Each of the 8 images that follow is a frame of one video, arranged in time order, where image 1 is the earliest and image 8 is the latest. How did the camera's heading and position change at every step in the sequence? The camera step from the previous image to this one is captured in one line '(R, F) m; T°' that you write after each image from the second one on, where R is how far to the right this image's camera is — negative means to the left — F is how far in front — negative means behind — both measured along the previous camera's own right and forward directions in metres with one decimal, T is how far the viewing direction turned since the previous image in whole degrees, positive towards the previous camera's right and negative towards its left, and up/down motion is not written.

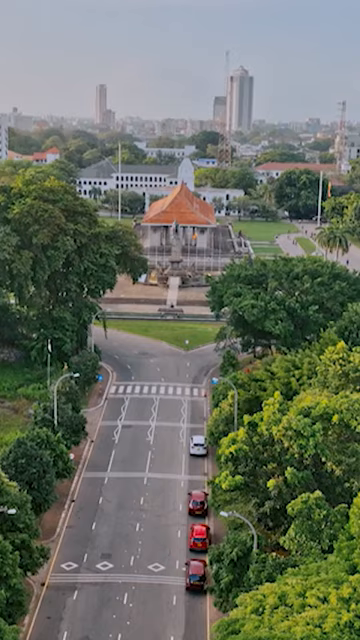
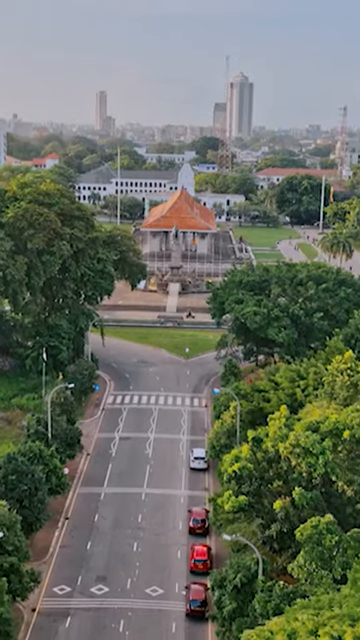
(0.0, +2.2) m; 0°
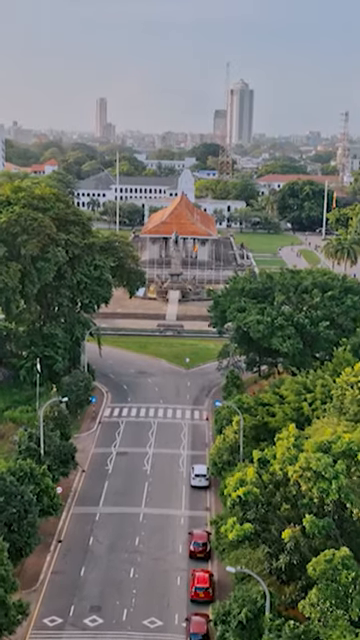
(0.0, +2.5) m; 0°
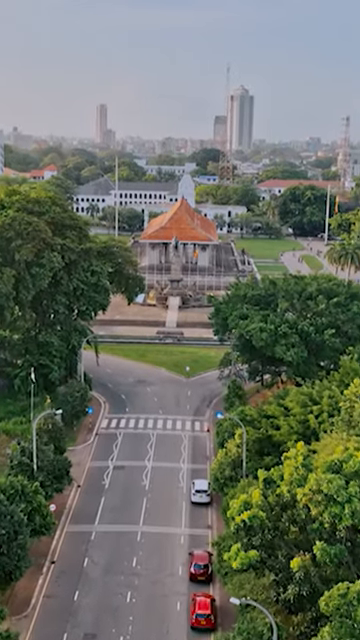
(0.0, +2.1) m; 0°
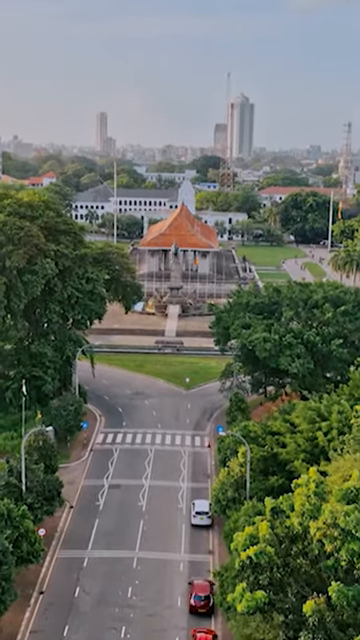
(+0.1, +2.8) m; 0°
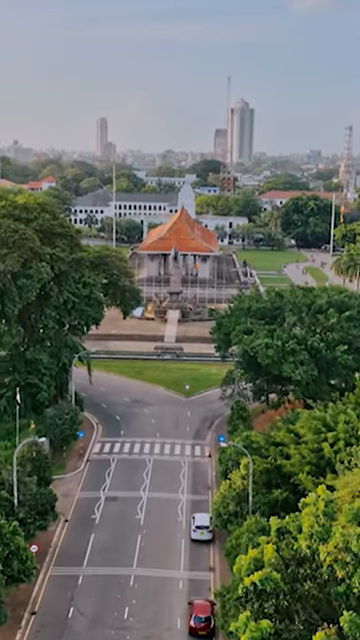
(+0.1, +1.7) m; 0°
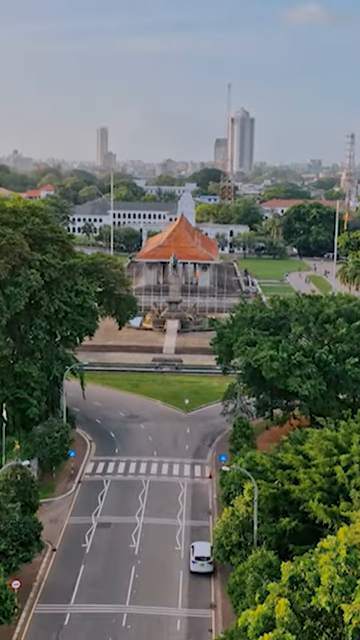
(+0.1, +3.4) m; 0°
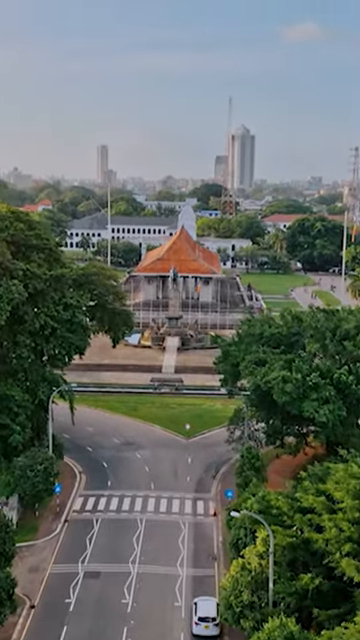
(0.0, +5.6) m; 0°
